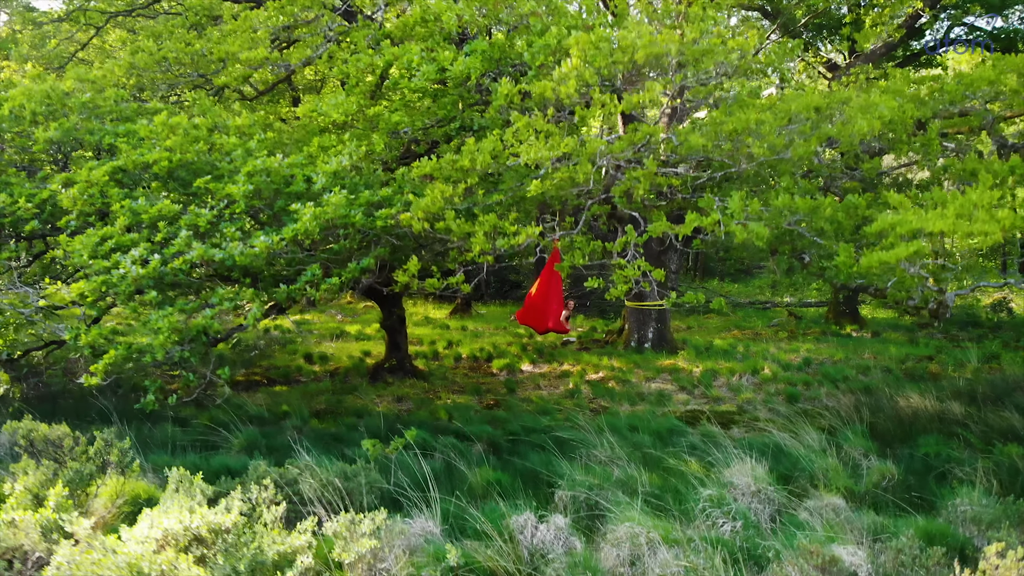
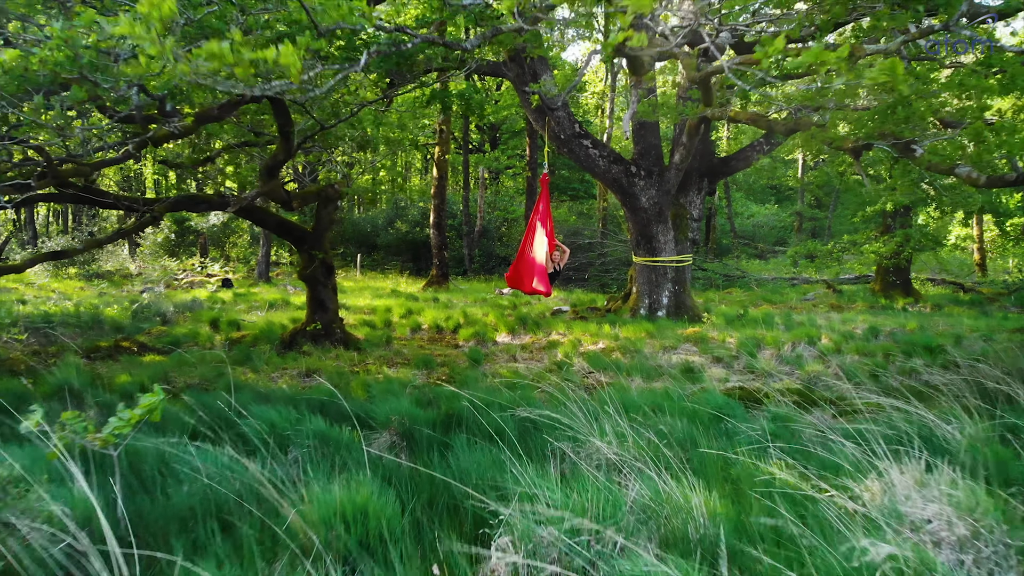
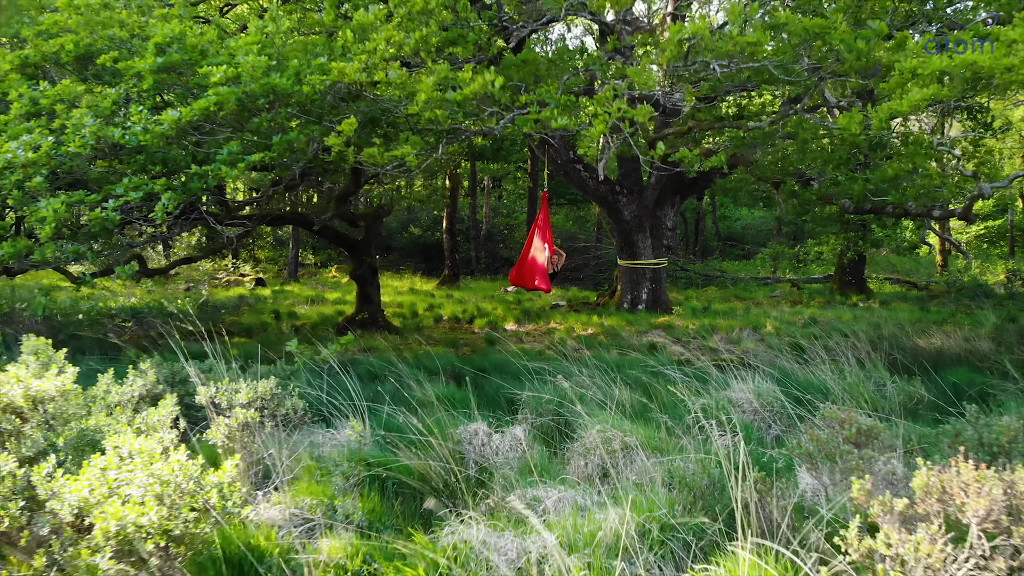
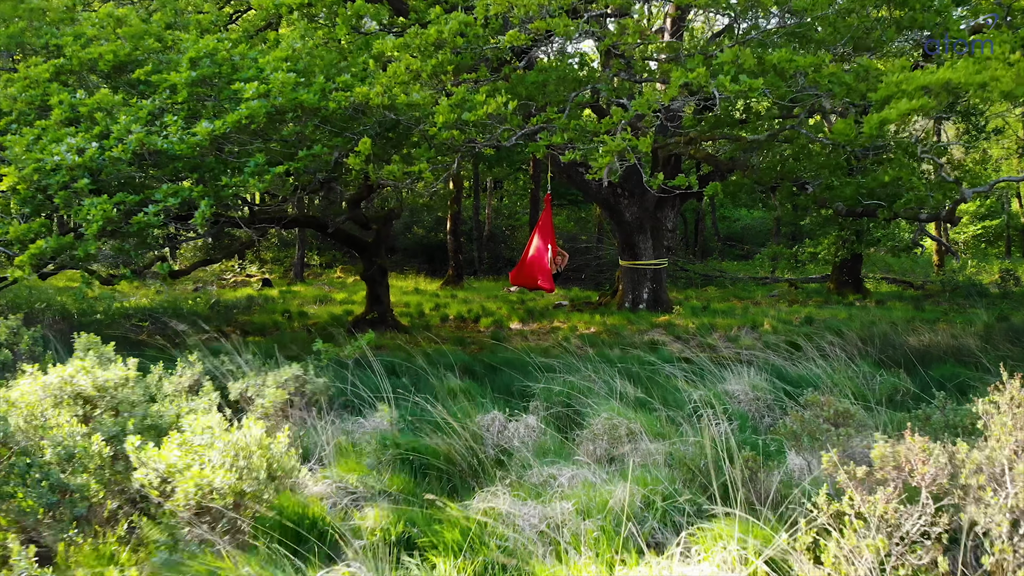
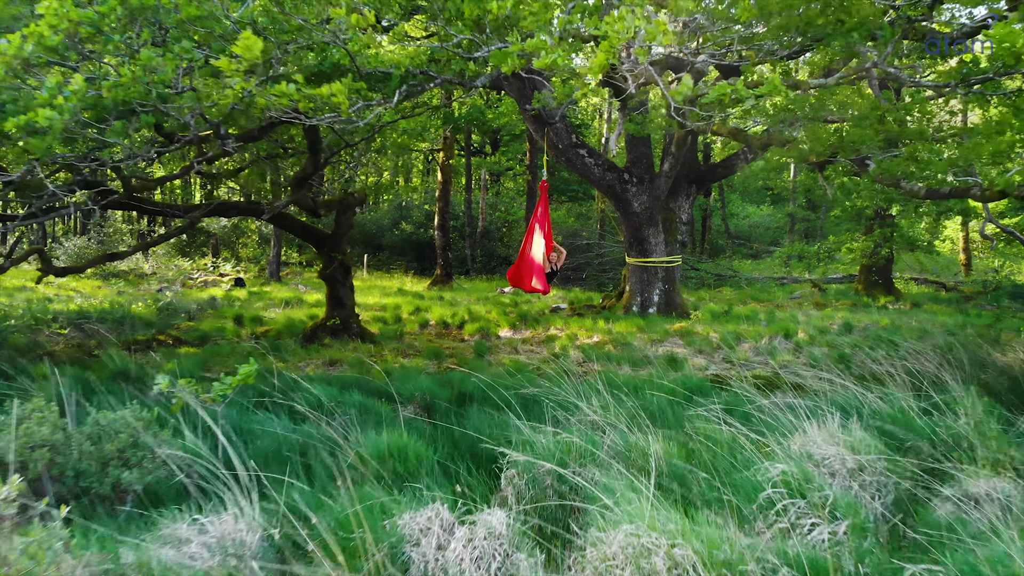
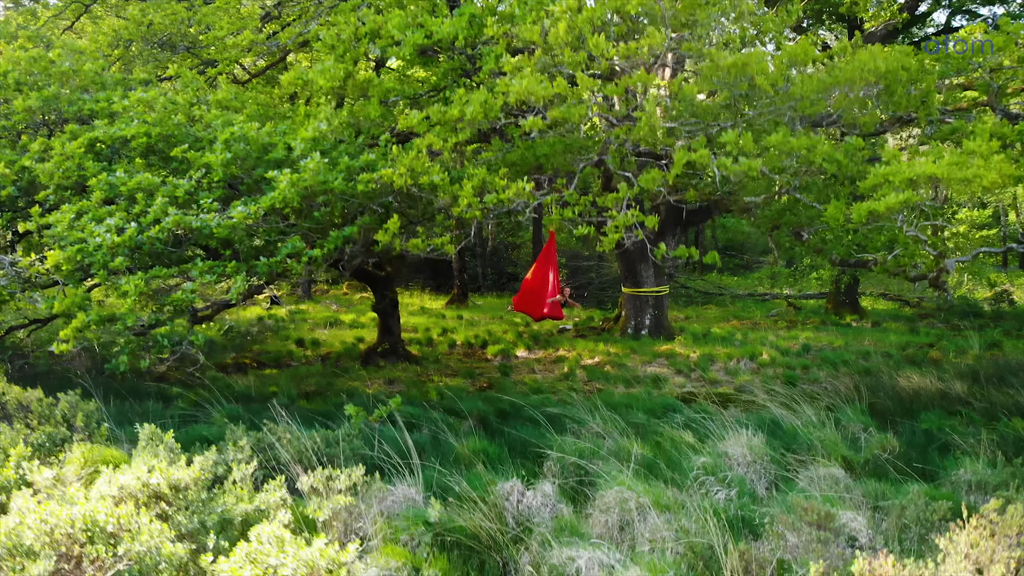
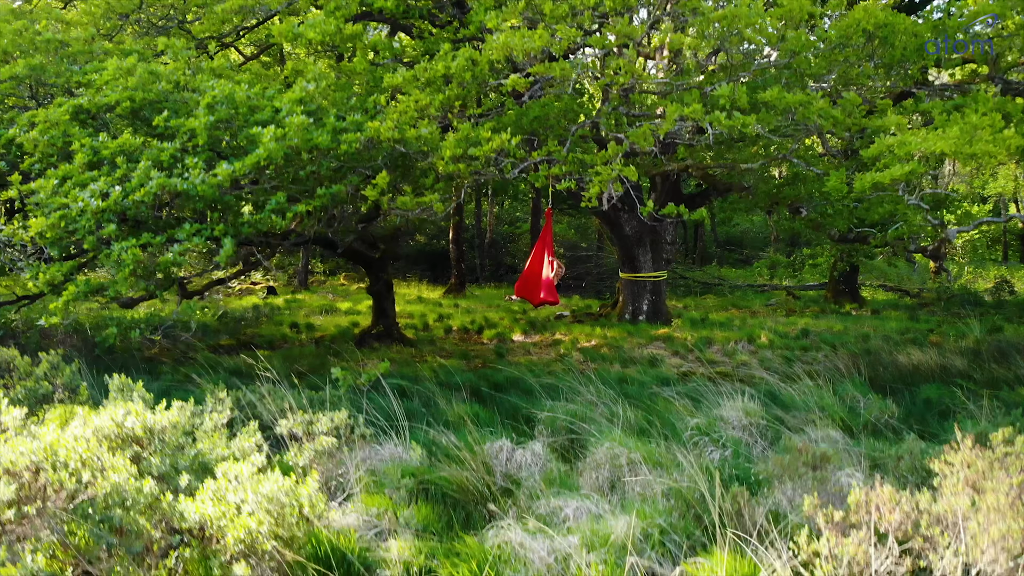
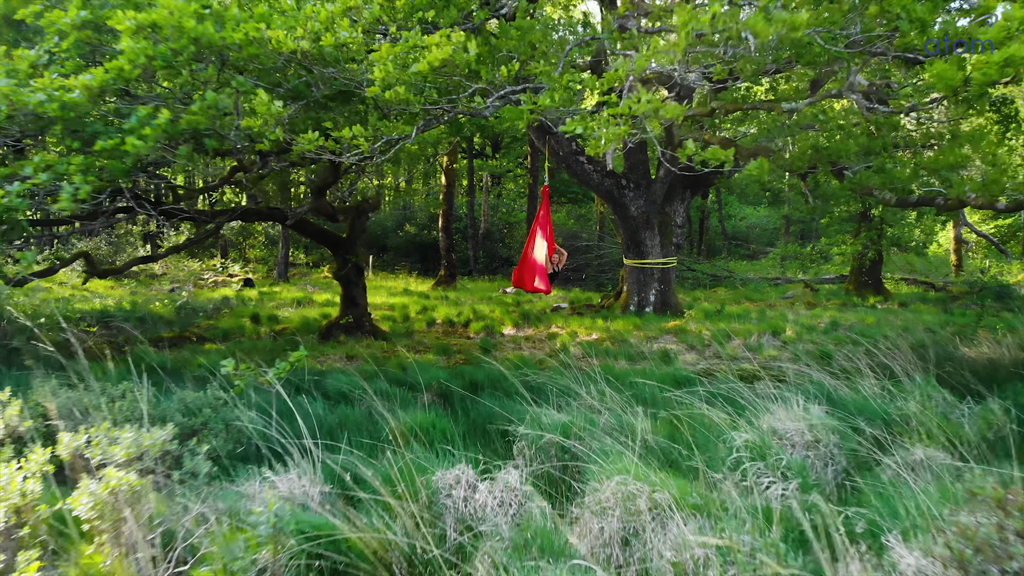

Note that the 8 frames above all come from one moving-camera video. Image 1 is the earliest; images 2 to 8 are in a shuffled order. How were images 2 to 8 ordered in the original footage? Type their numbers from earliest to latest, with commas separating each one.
6, 7, 4, 3, 8, 5, 2
